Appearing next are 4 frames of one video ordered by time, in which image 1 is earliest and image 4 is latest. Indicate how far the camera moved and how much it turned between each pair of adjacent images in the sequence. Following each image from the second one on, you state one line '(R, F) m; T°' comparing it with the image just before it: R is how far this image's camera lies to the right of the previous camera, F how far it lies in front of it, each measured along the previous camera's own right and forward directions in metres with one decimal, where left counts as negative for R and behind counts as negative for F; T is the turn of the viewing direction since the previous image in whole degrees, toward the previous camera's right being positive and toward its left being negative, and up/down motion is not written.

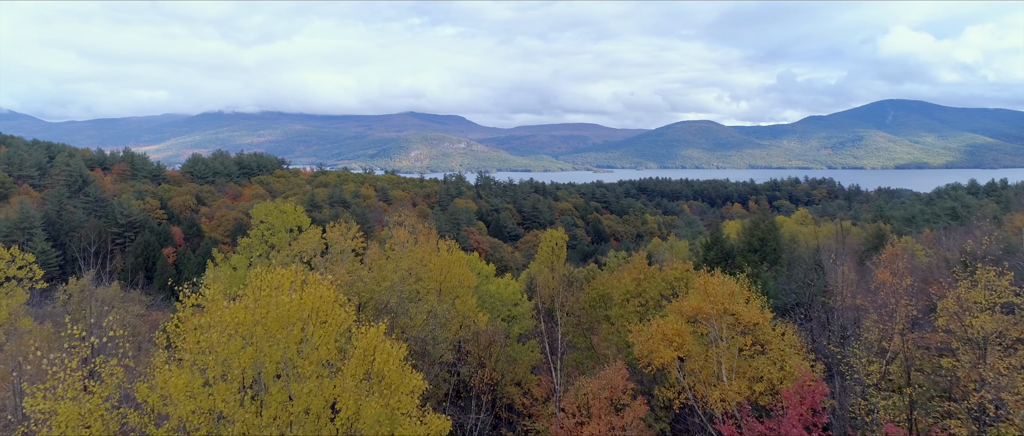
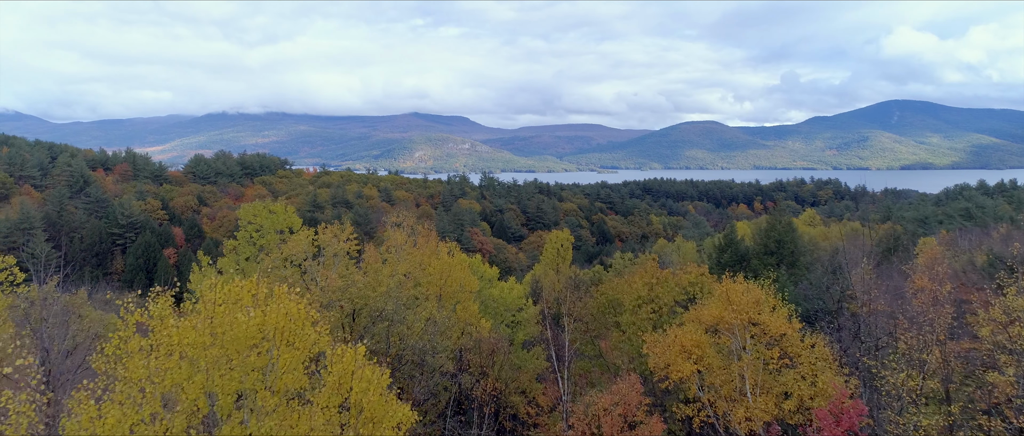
(0.0, +1.4) m; 0°
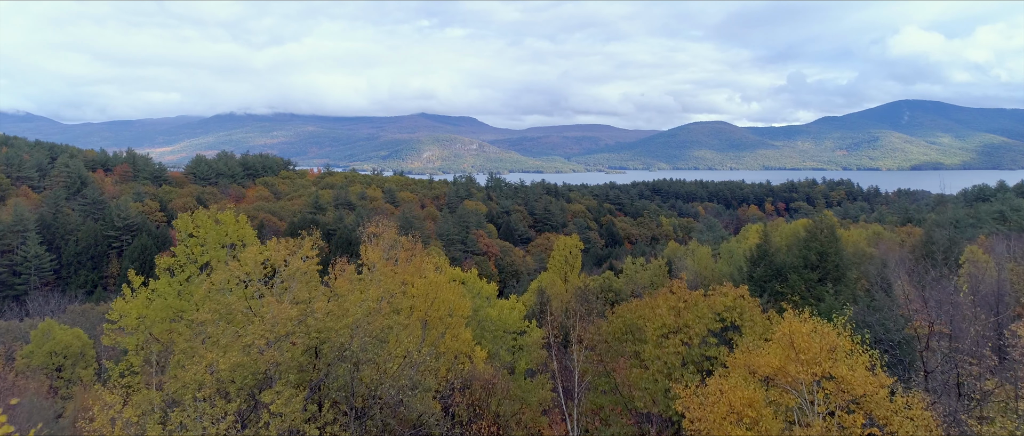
(+0.4, +3.8) m; -1°
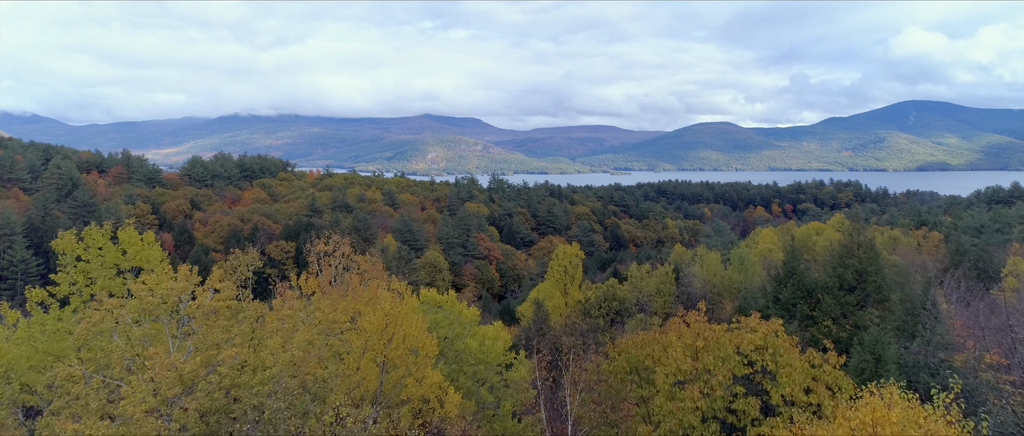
(+0.9, +3.6) m; -1°
